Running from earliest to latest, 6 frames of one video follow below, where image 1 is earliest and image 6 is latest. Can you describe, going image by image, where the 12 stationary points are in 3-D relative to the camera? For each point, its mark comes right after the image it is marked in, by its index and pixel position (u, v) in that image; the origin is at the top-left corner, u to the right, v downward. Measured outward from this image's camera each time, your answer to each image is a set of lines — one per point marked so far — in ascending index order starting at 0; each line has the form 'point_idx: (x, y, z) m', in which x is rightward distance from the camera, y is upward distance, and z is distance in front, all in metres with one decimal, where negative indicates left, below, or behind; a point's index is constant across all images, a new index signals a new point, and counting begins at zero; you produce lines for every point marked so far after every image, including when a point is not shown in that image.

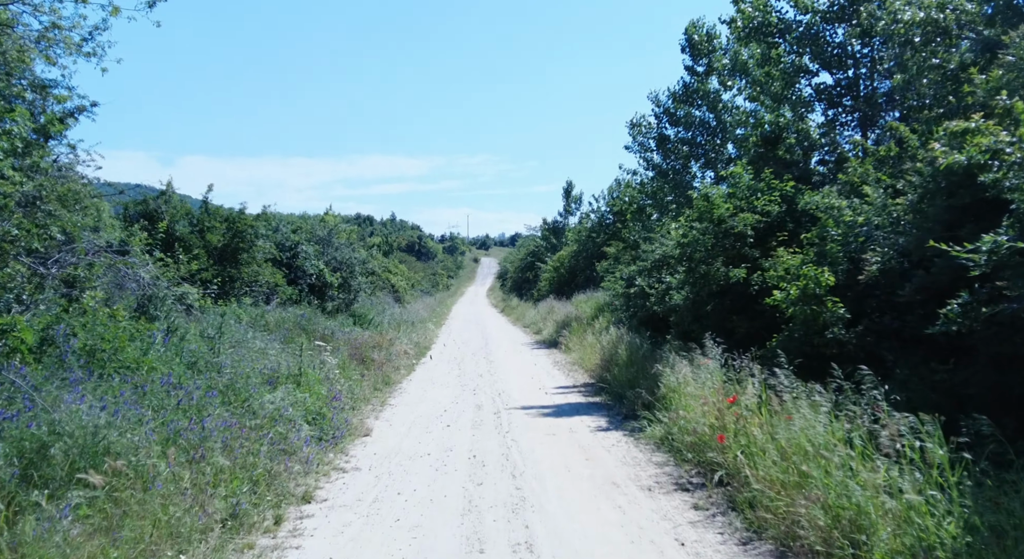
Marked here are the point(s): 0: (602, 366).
0: (+1.7, -1.7, +16.4) m
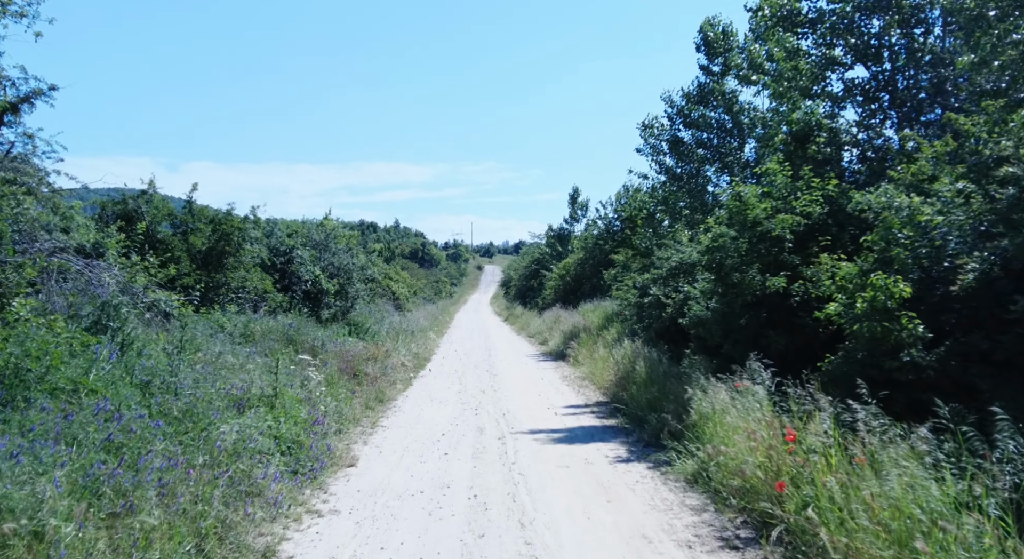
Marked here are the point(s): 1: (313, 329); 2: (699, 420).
0: (+1.8, -1.9, +14.9) m
1: (-4.4, -1.1, +18.9) m
2: (+2.0, -1.5, +9.0) m
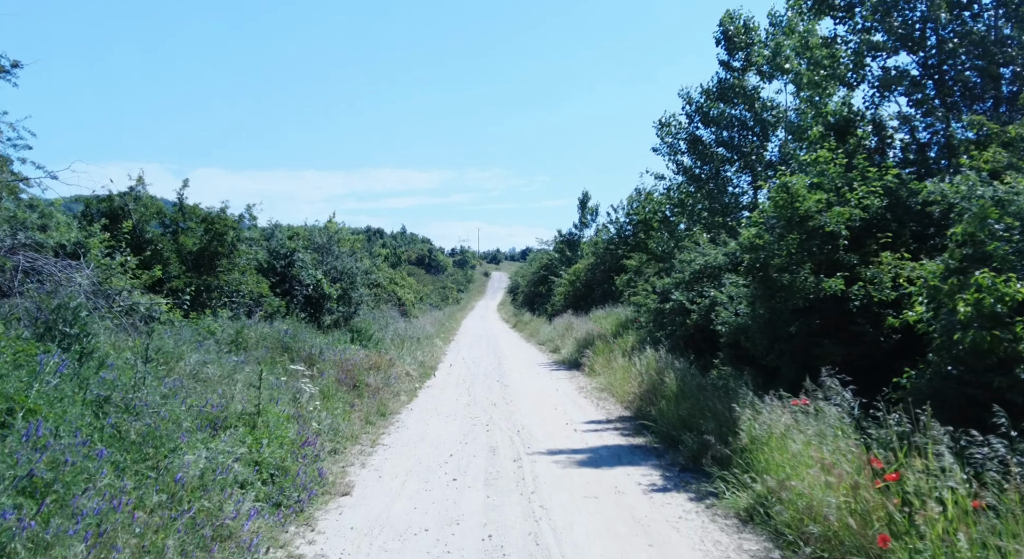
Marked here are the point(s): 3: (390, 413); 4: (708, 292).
0: (+2.0, -1.9, +13.6) m
1: (-4.1, -1.1, +17.6) m
2: (+2.2, -1.5, +7.7) m
3: (-2.0, -2.2, +13.9) m
4: (+3.9, -0.3, +17.2) m
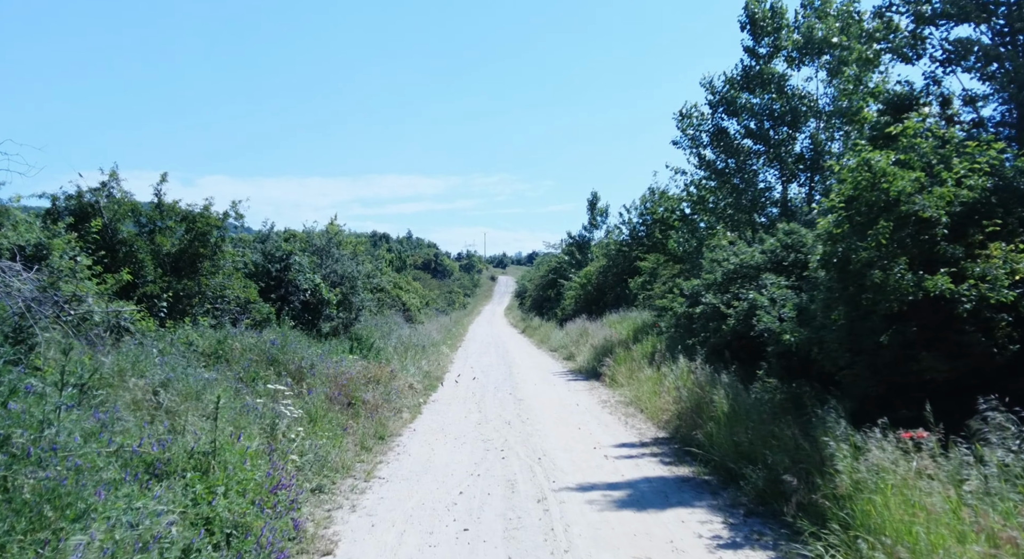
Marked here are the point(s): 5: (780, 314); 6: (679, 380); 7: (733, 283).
0: (+2.3, -1.9, +11.8) m
1: (-3.8, -1.2, +15.8) m
2: (+2.4, -1.5, +5.8) m
3: (-1.7, -2.2, +12.1) m
4: (+4.2, -0.3, +15.3) m
5: (+4.5, -0.6, +14.4) m
6: (+2.7, -1.6, +13.6) m
7: (+4.3, -0.1, +16.8) m
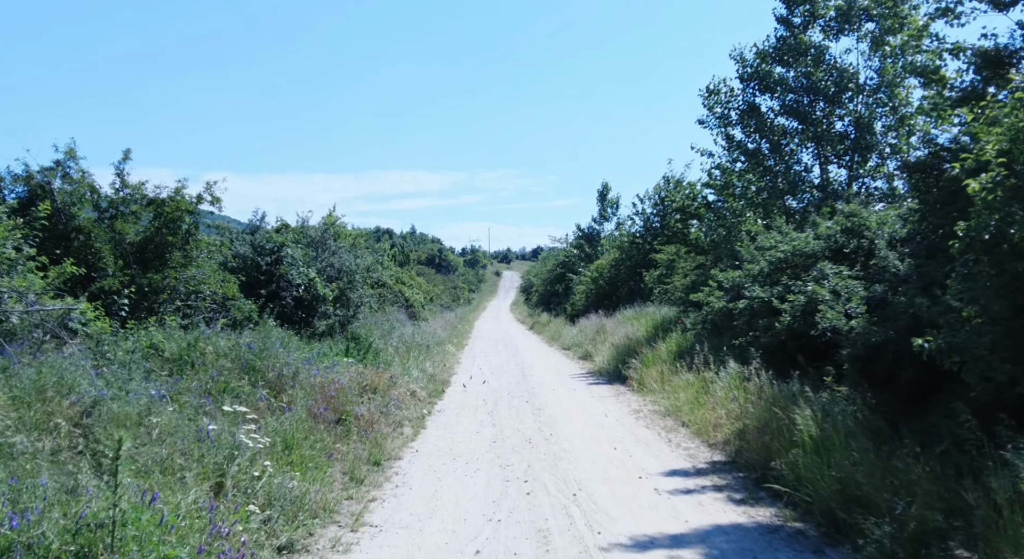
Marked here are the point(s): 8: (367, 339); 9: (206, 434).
0: (+2.6, -1.8, +9.6) m
1: (-3.6, -1.1, +13.7) m
2: (+2.6, -1.4, +3.7) m
3: (-1.5, -2.1, +10.0) m
4: (+4.5, -0.1, +13.1) m
5: (+4.7, -0.4, +12.2) m
6: (+2.9, -1.5, +11.4) m
7: (+4.6, +0.1, +14.6) m
8: (-3.2, -1.3, +19.0) m
9: (-2.7, -1.2, +7.3) m
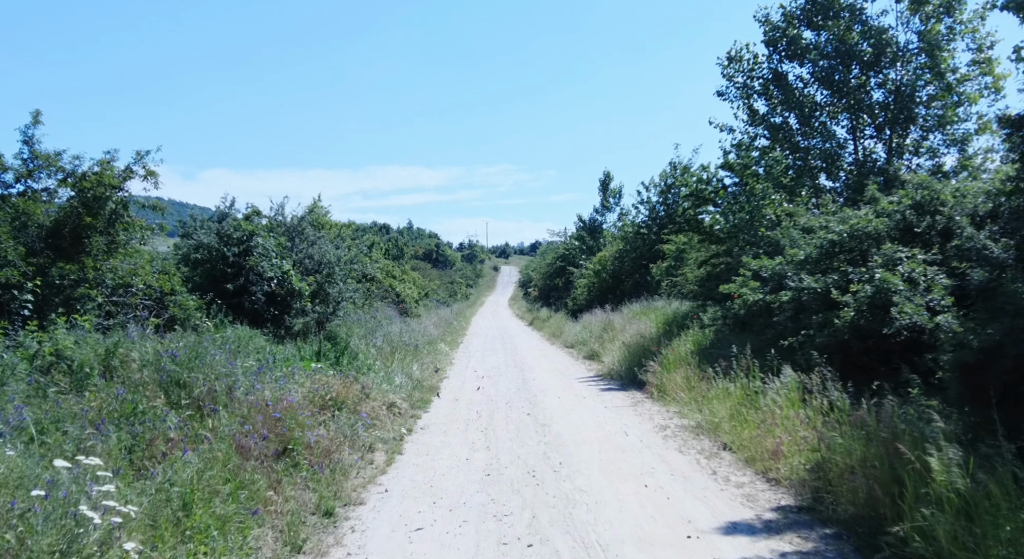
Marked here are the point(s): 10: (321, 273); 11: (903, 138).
0: (+2.5, -1.6, +7.1) m
1: (-3.6, -1.0, +11.2) m
2: (+2.6, -1.2, +1.2) m
3: (-1.5, -2.0, +7.5) m
4: (+4.5, +0.1, +10.6) m
5: (+4.7, -0.2, +9.7) m
6: (+2.9, -1.3, +8.9) m
7: (+4.6, +0.3, +12.1) m
8: (-3.3, -1.2, +16.5) m
9: (-2.7, -1.1, +4.8) m
10: (-4.4, +0.2, +19.0) m
11: (+8.9, +3.2, +19.5) m
